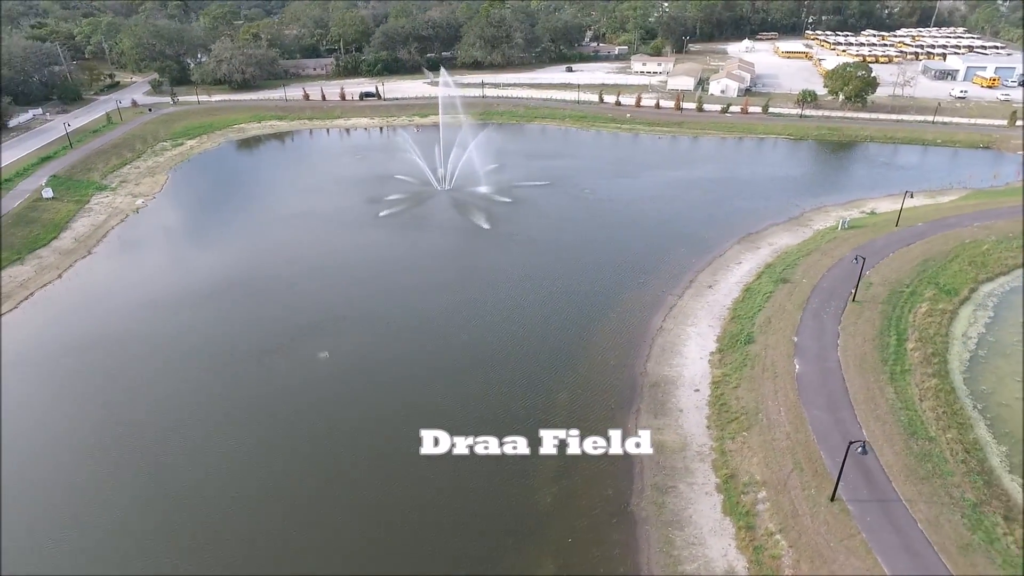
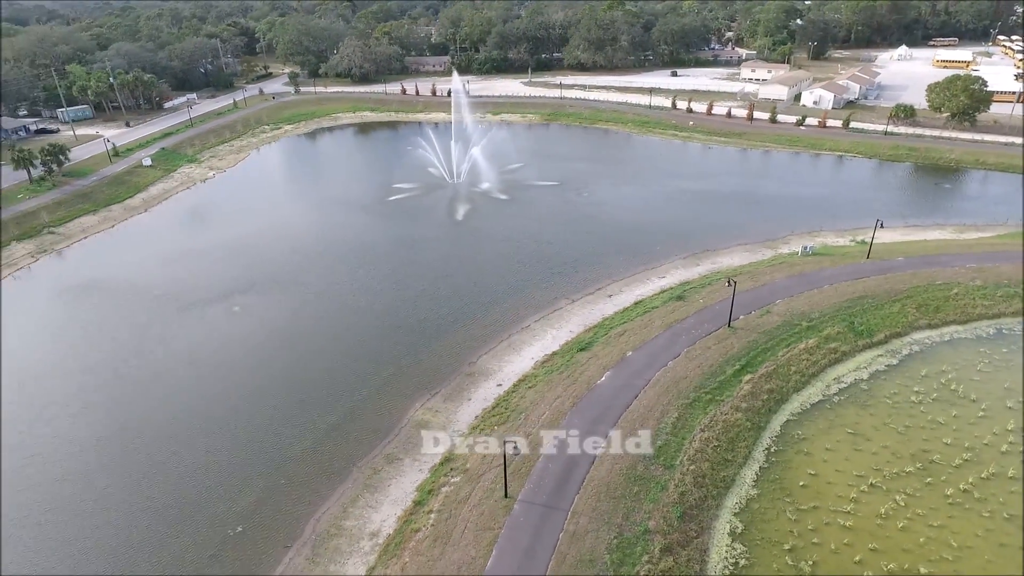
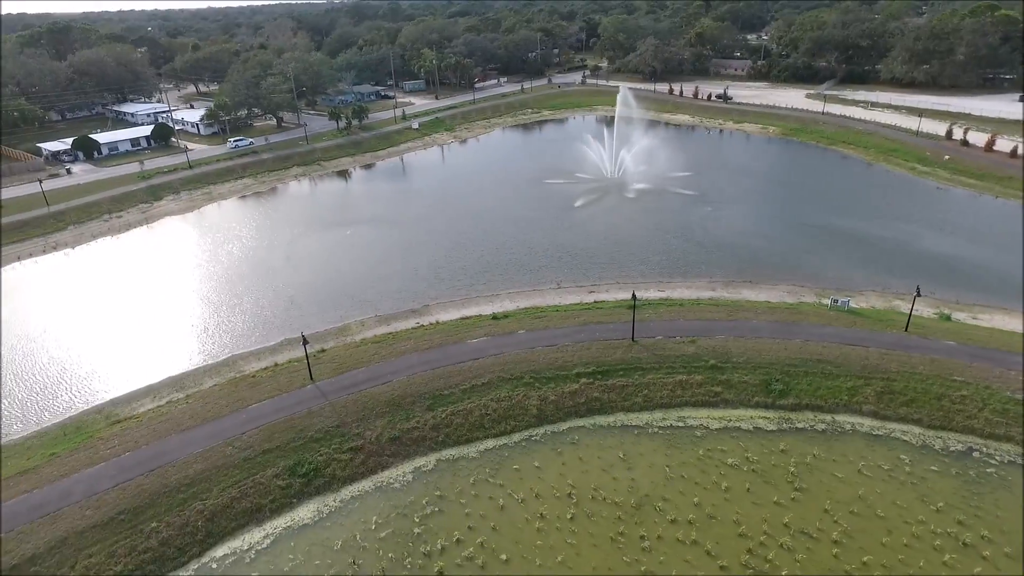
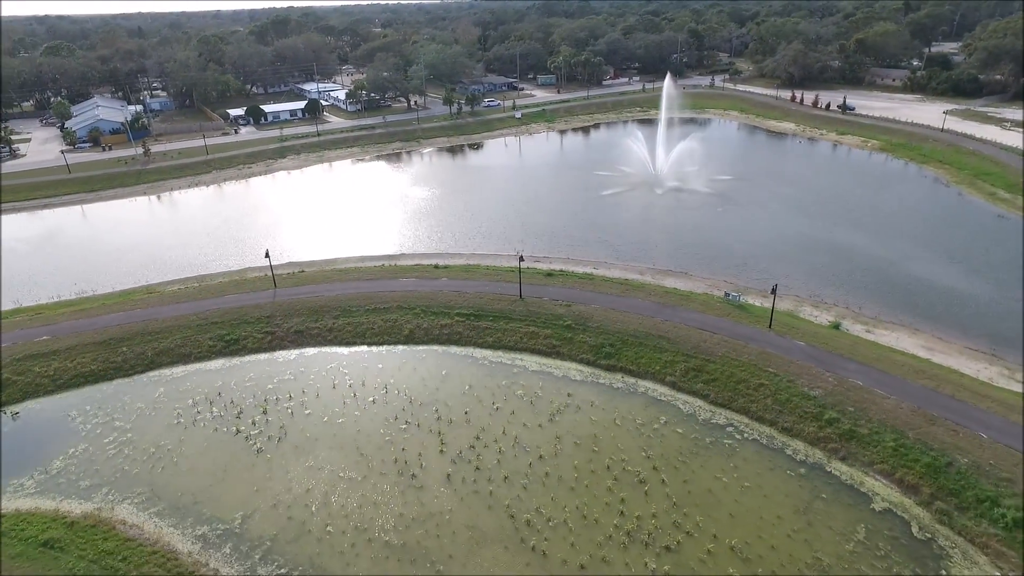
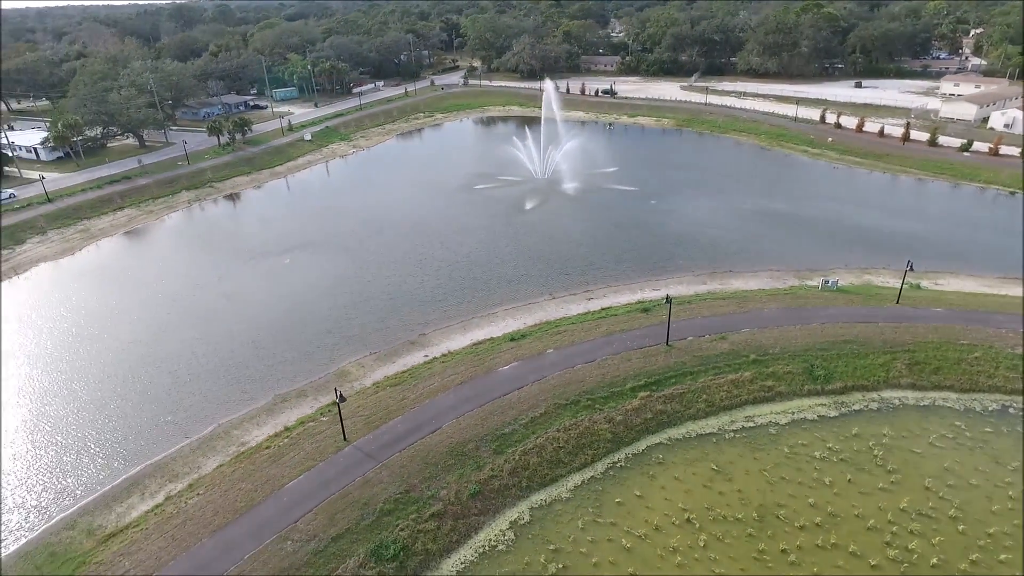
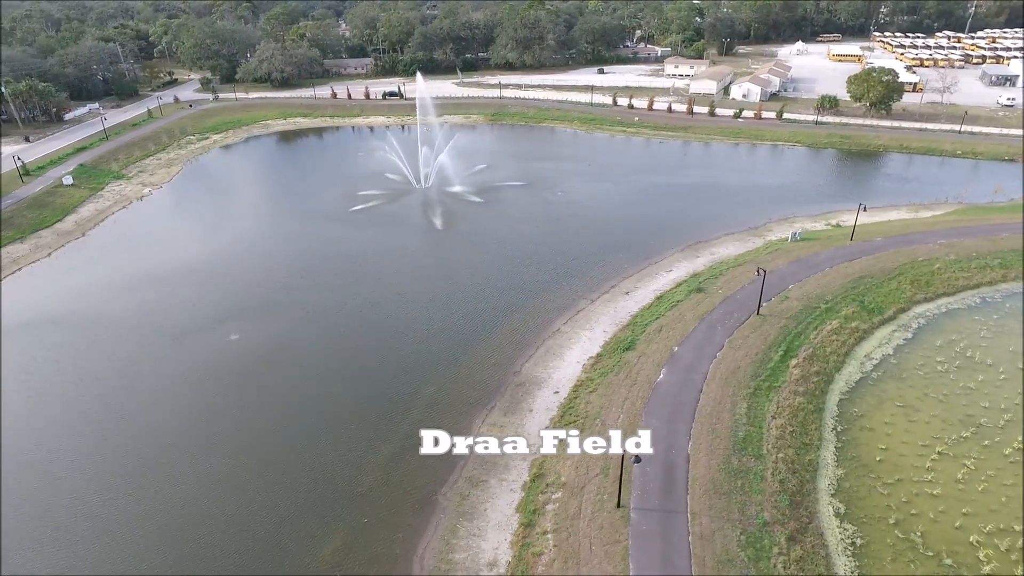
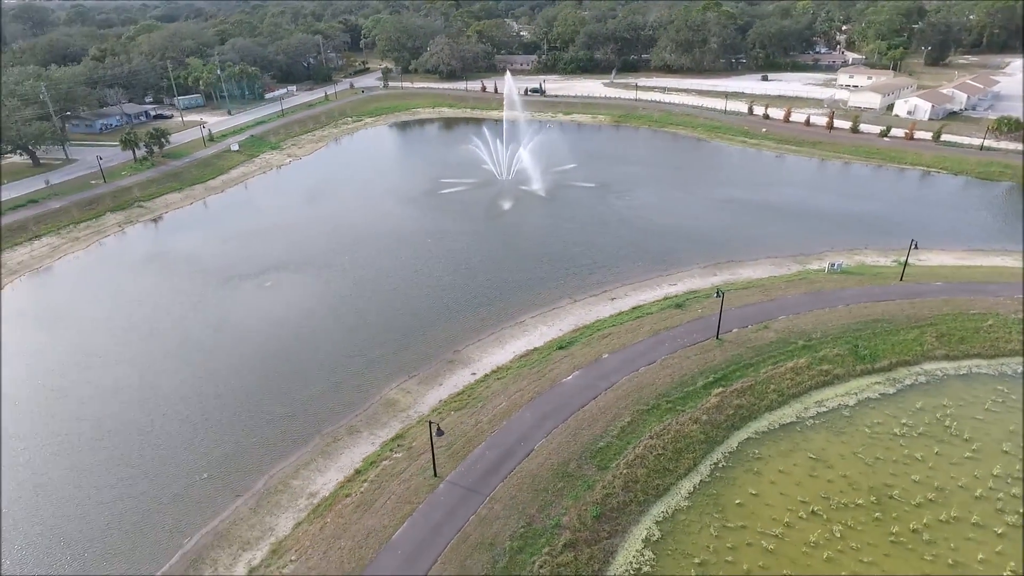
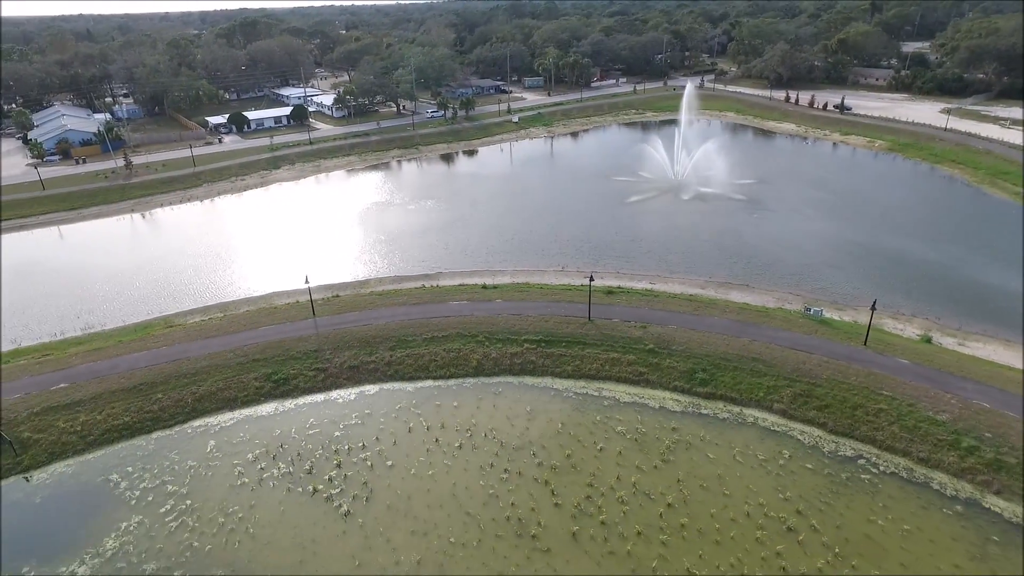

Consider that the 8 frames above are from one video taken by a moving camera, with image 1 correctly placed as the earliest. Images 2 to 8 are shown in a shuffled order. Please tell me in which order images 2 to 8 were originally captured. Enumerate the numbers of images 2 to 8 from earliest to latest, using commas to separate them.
6, 2, 7, 5, 3, 8, 4
